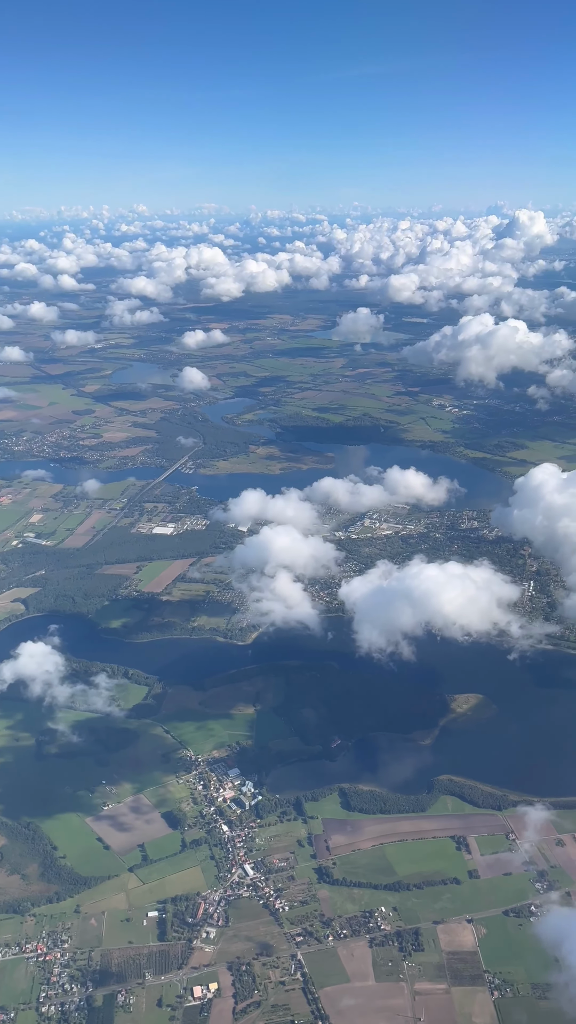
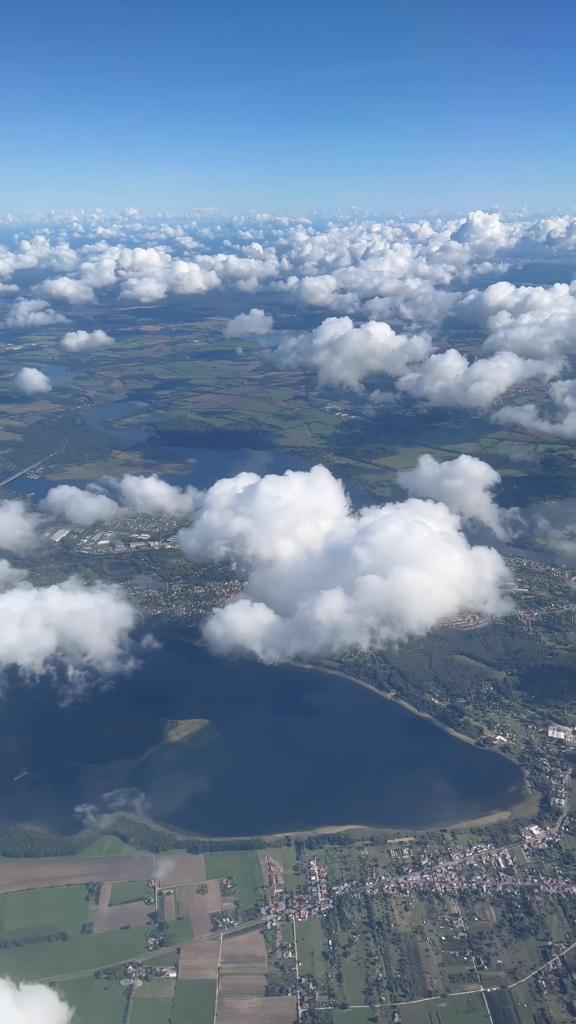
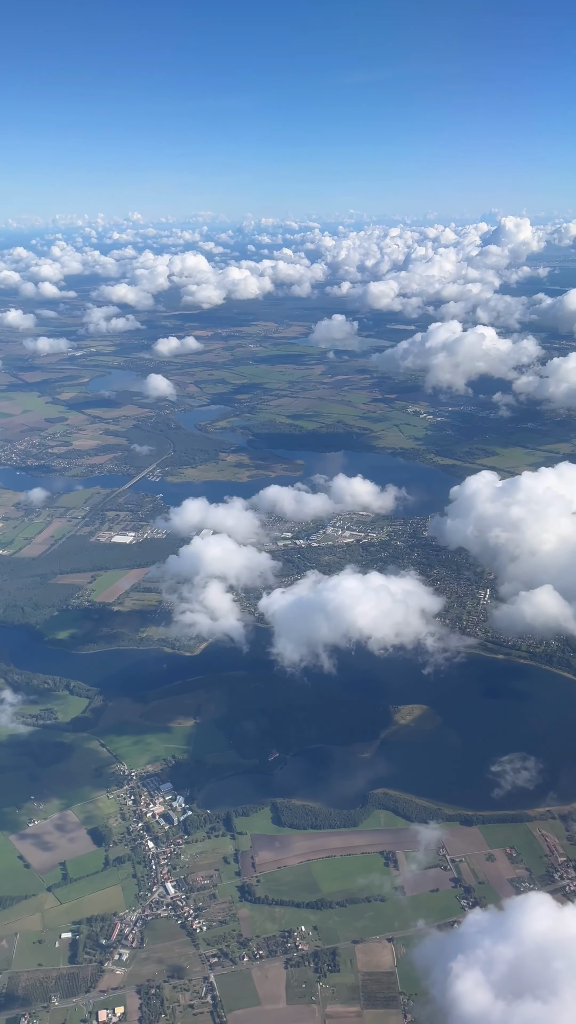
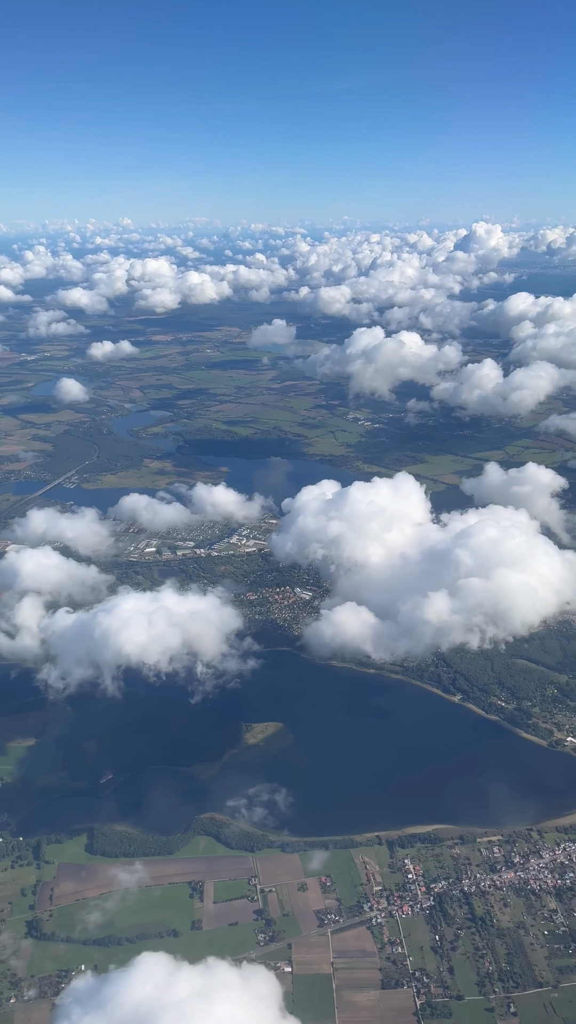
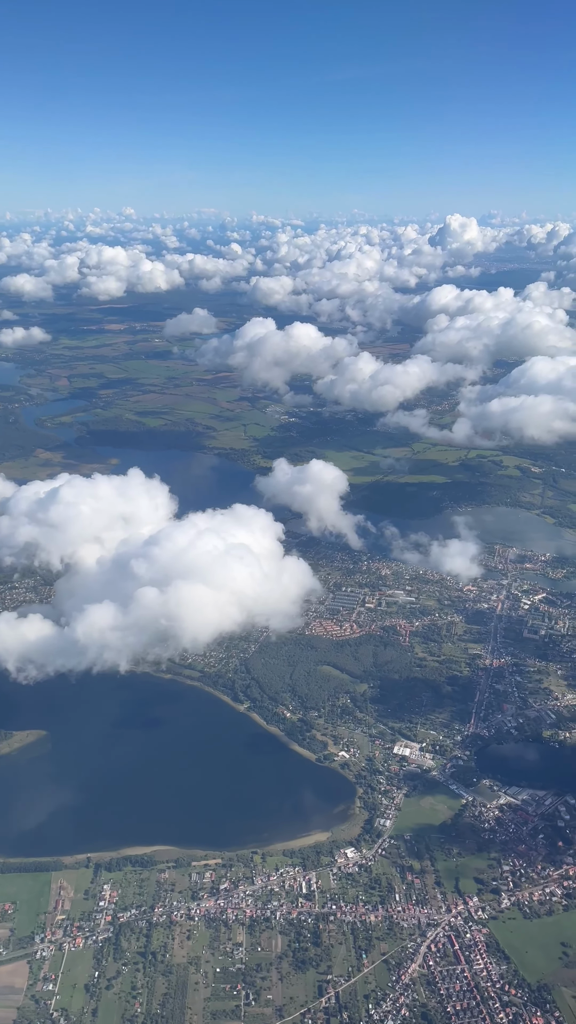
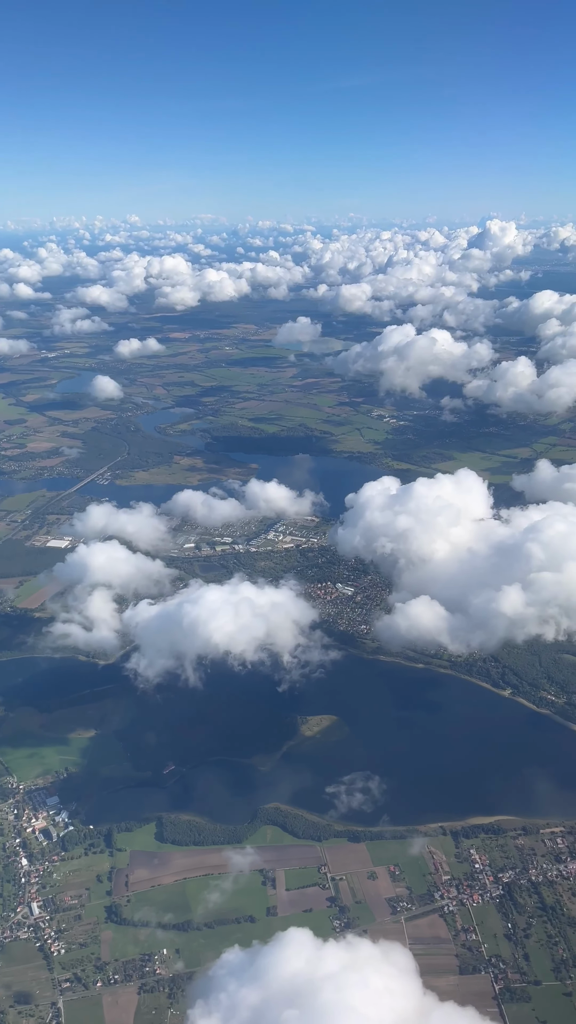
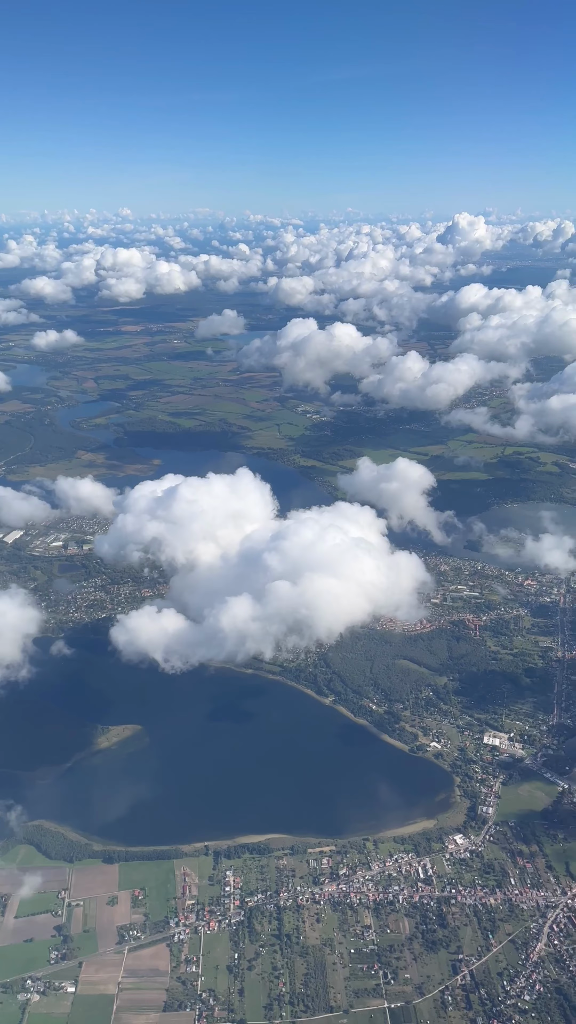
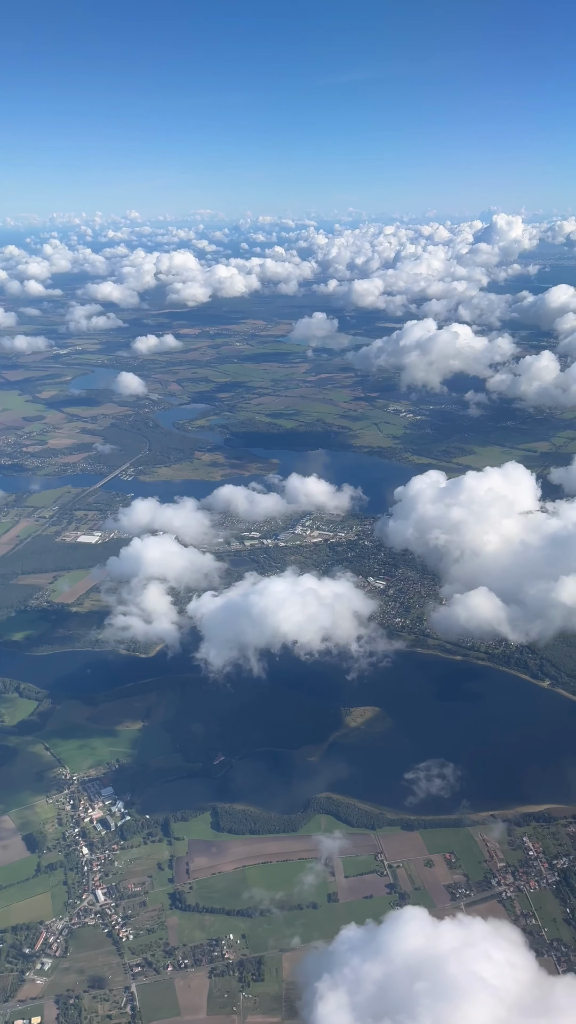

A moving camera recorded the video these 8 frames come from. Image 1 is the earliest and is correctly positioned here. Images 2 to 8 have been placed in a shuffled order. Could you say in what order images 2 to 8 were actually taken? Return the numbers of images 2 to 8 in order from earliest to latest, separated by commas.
3, 8, 6, 4, 2, 7, 5
